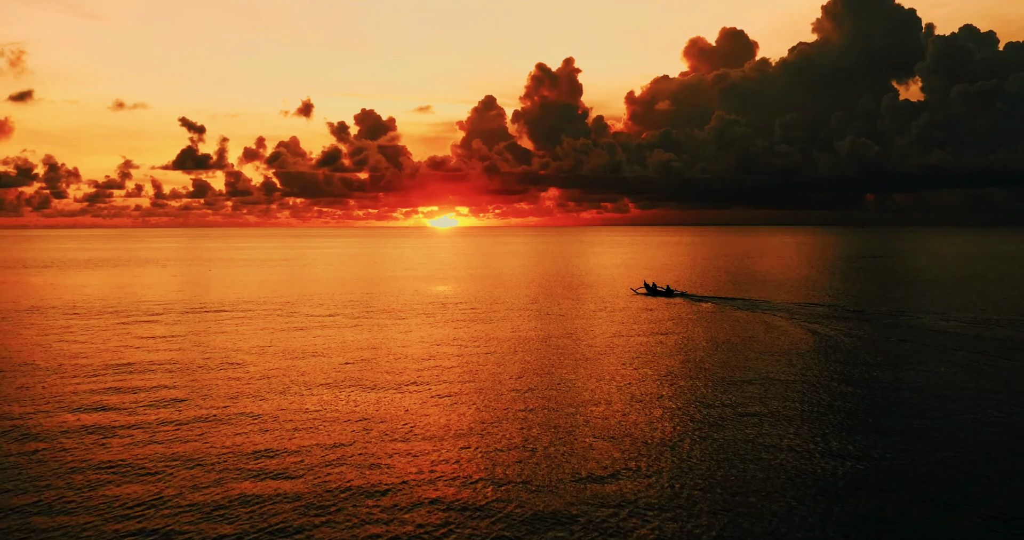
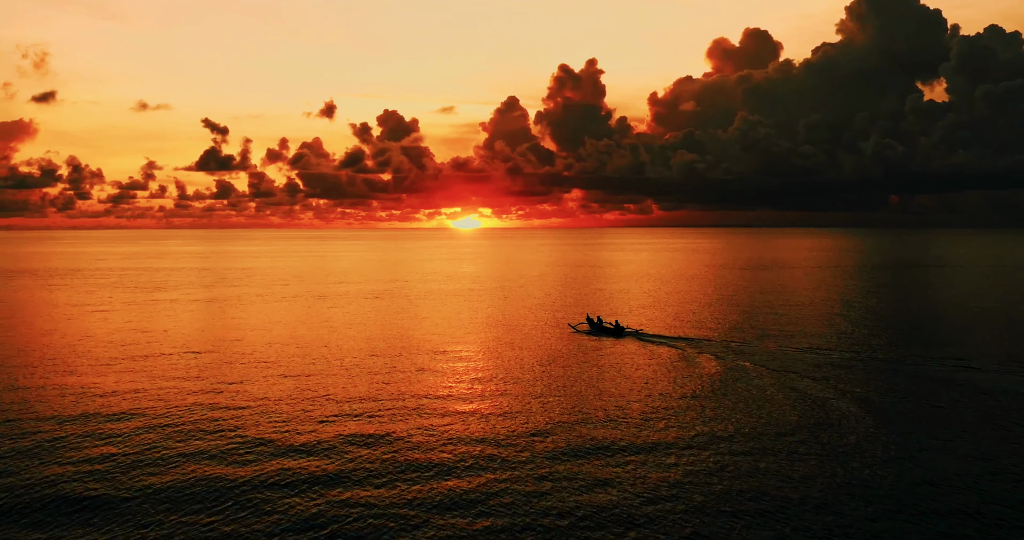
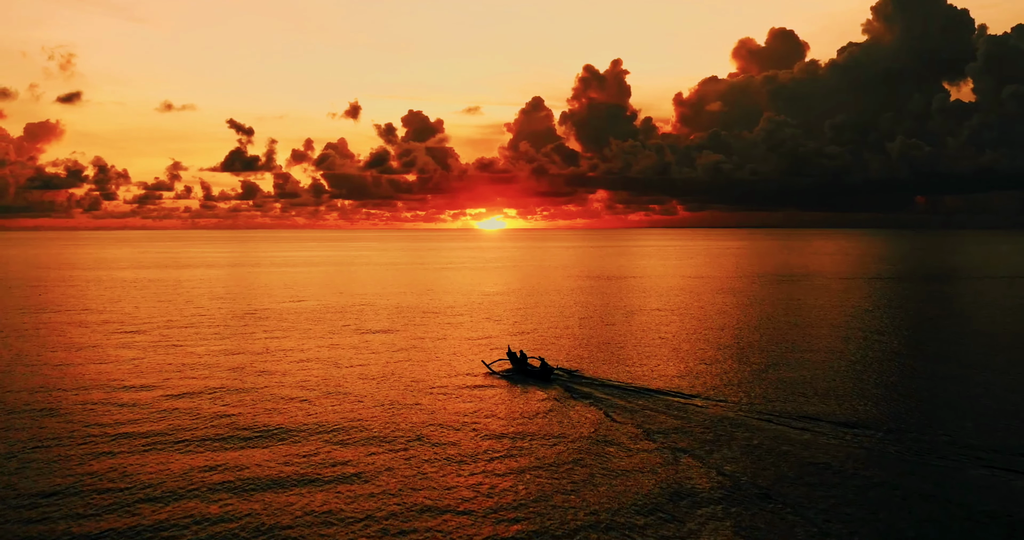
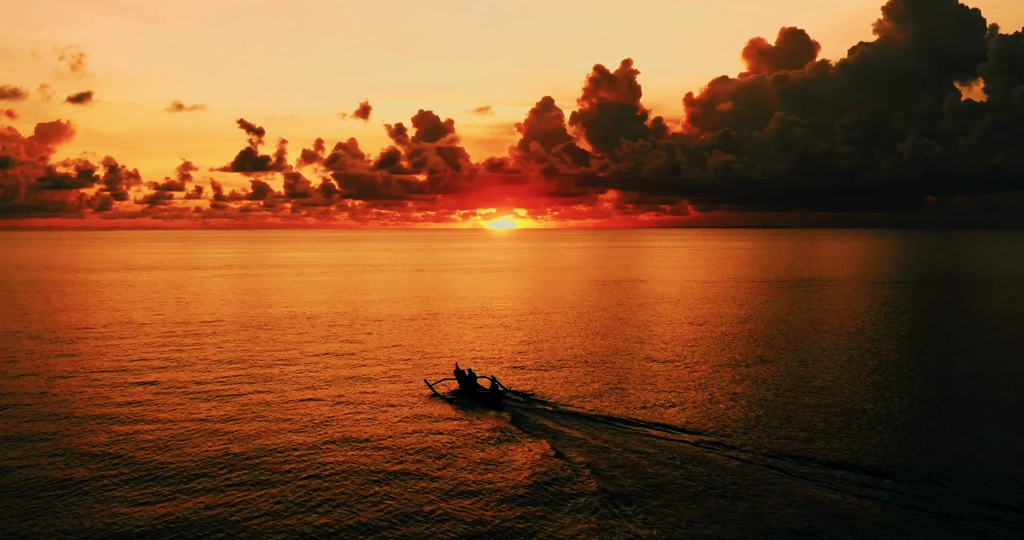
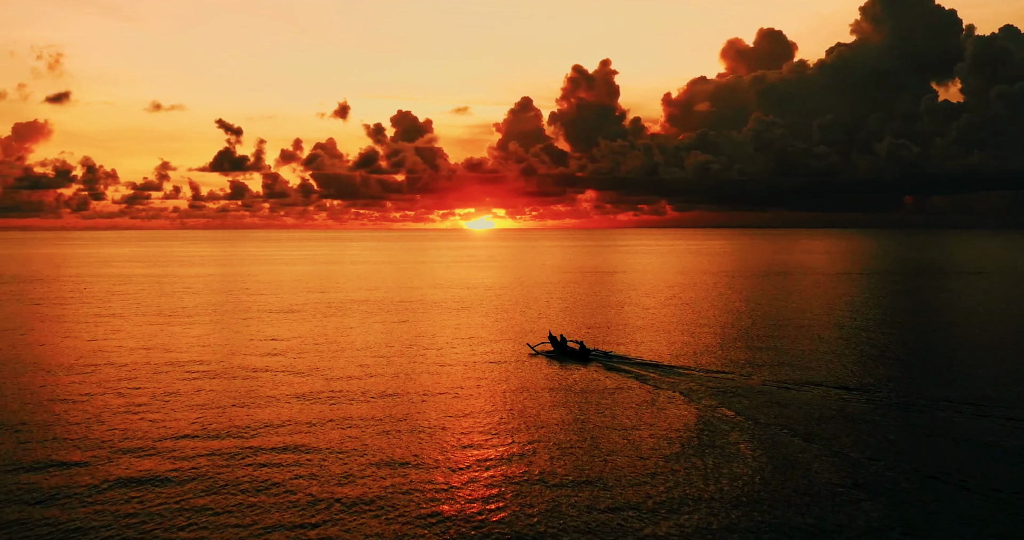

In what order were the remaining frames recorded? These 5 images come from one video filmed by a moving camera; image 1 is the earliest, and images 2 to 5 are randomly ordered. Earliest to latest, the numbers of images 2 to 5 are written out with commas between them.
2, 5, 3, 4
